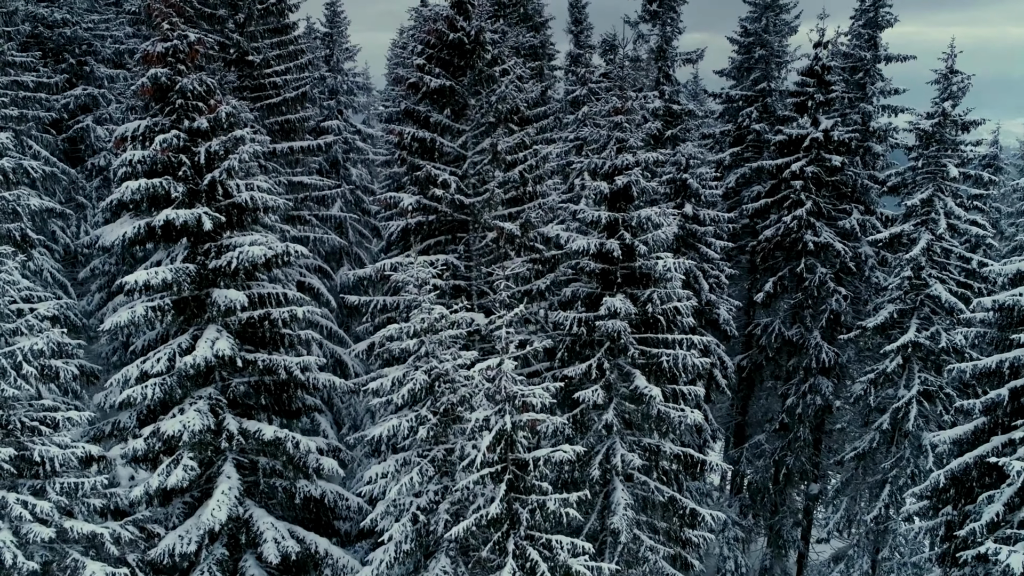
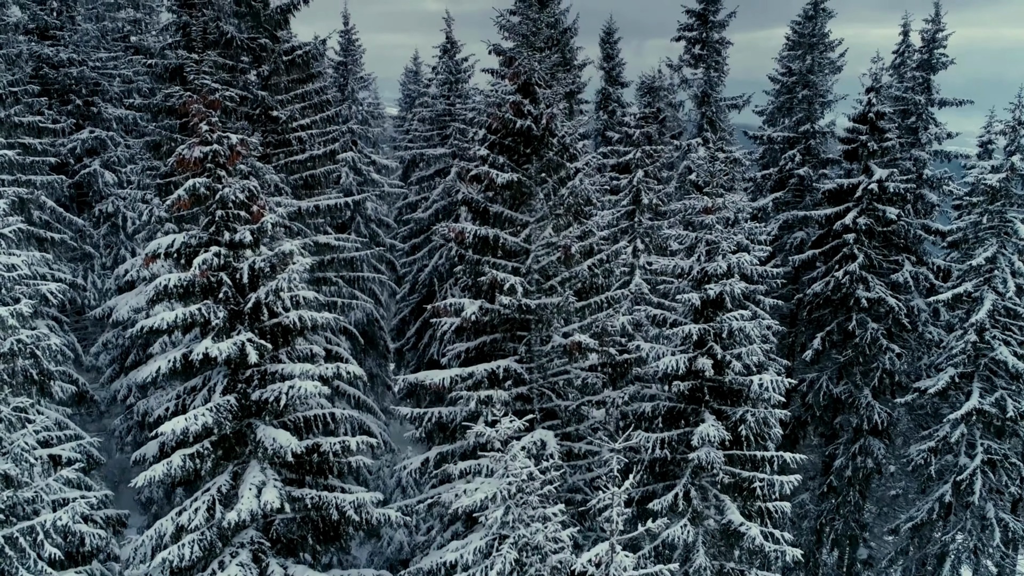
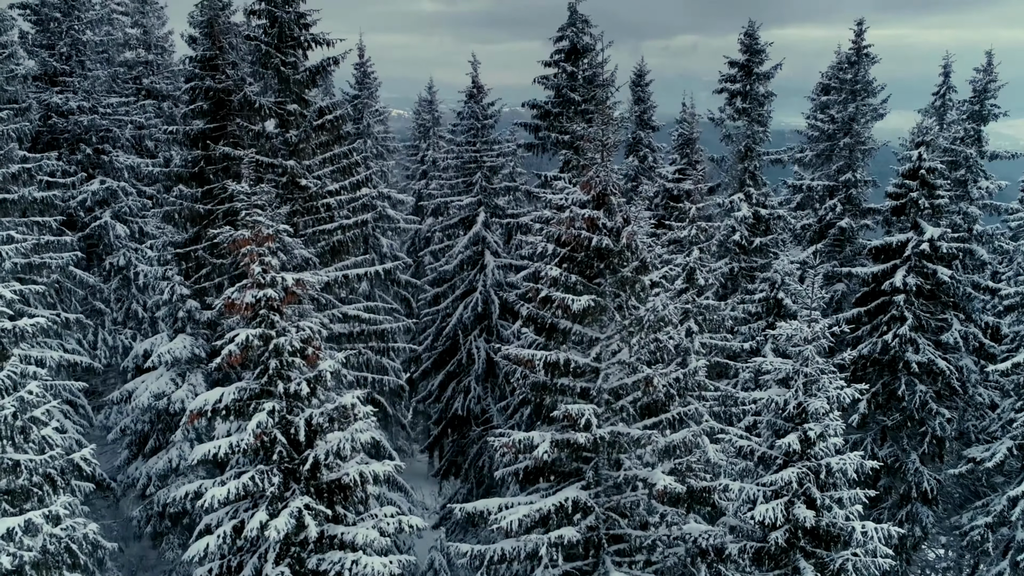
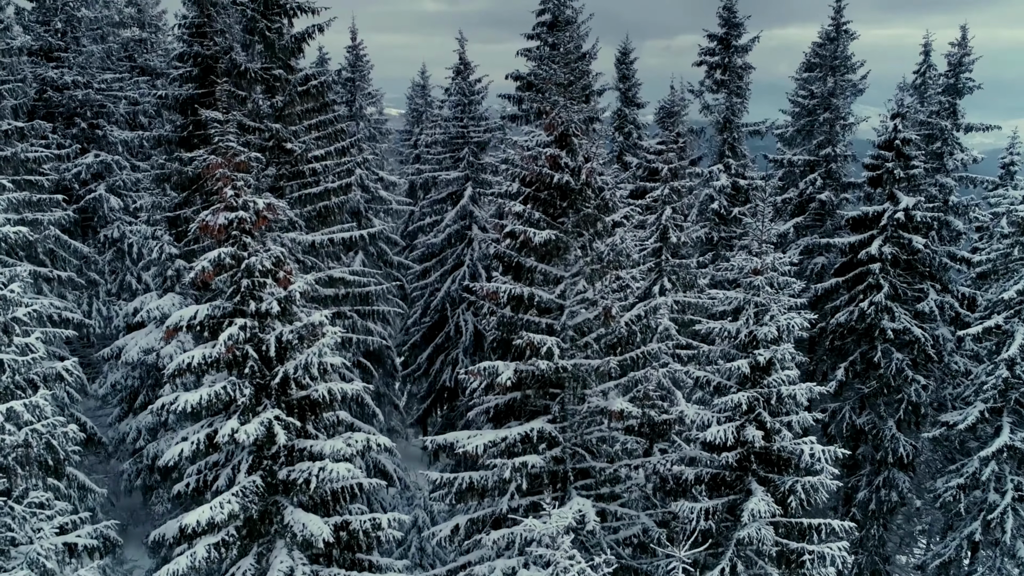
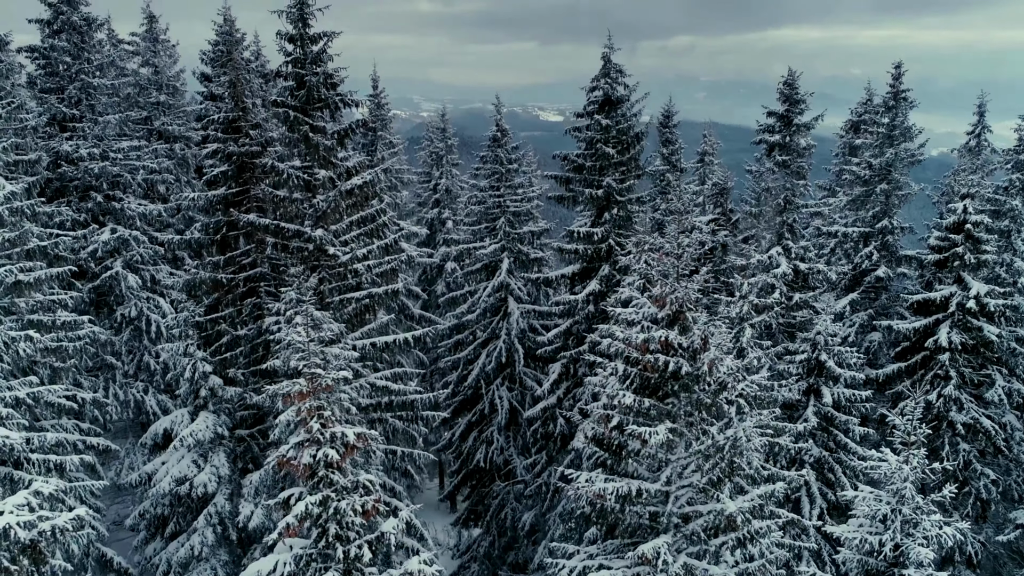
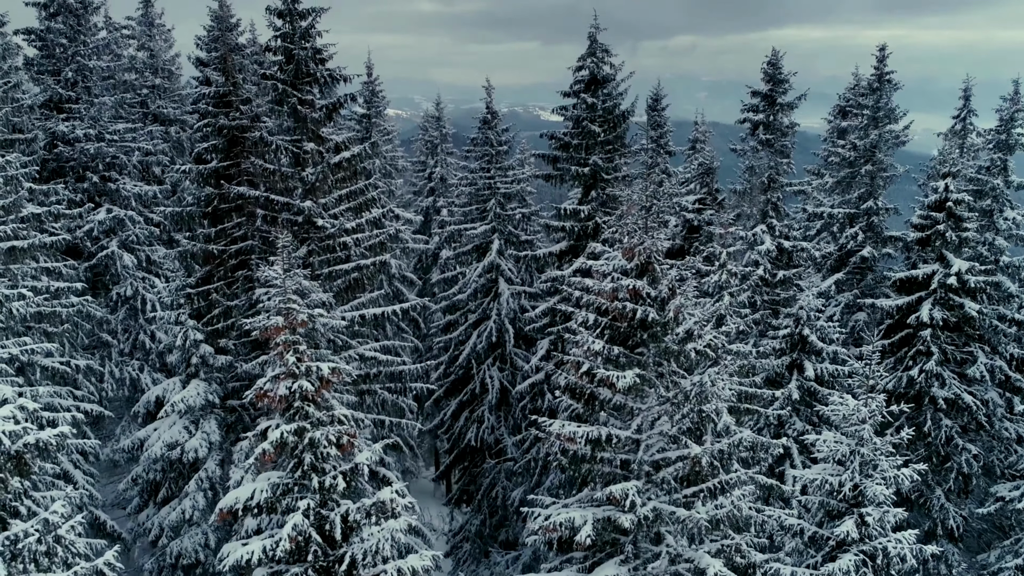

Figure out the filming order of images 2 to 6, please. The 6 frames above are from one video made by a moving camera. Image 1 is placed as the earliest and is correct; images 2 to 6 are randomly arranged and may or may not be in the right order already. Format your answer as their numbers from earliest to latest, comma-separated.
2, 4, 3, 6, 5
